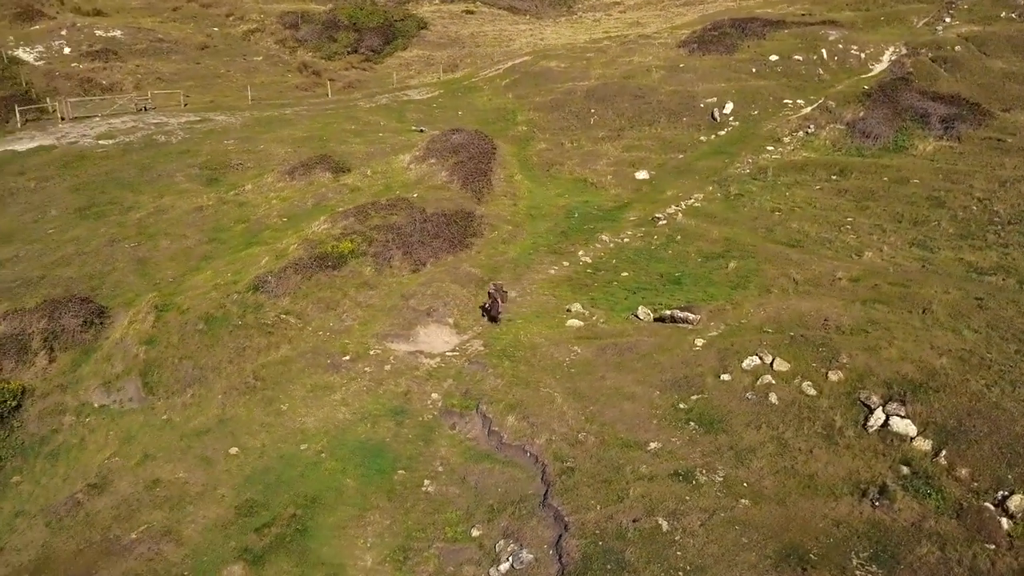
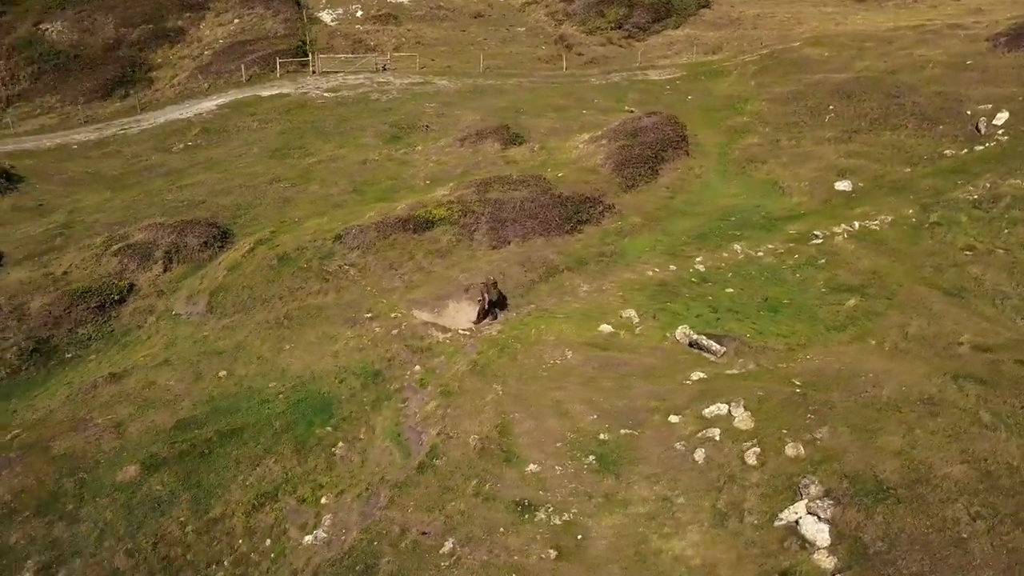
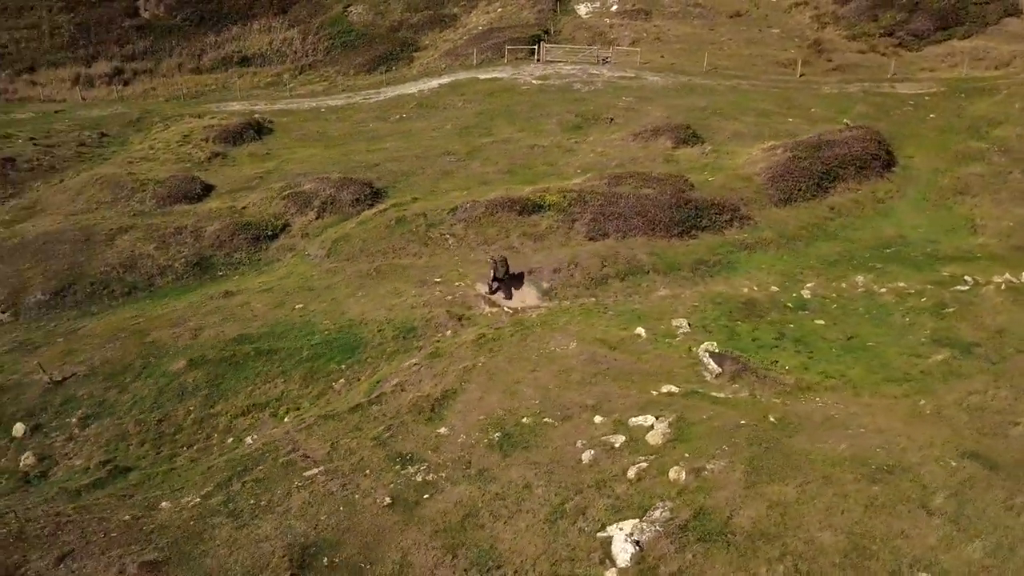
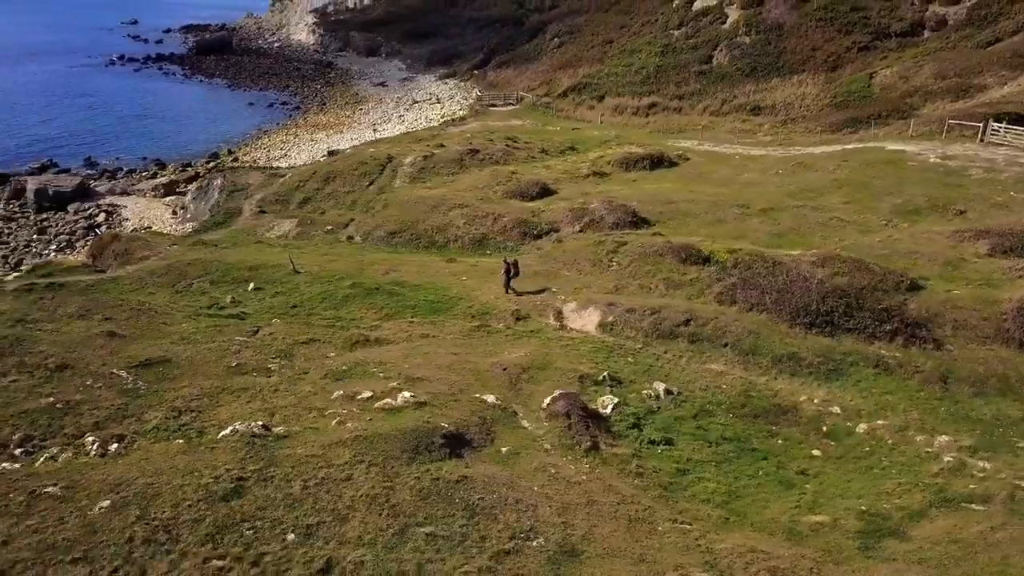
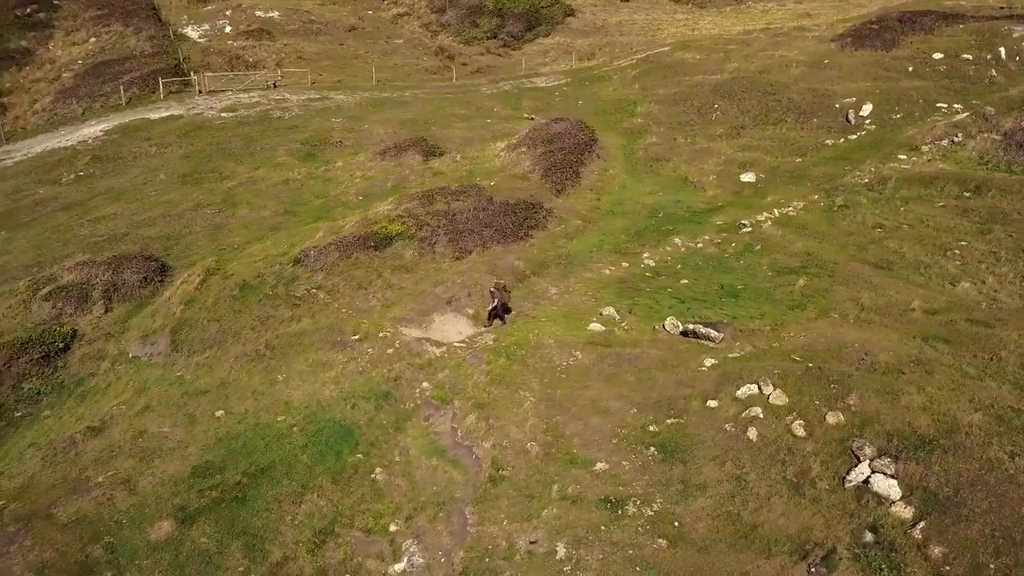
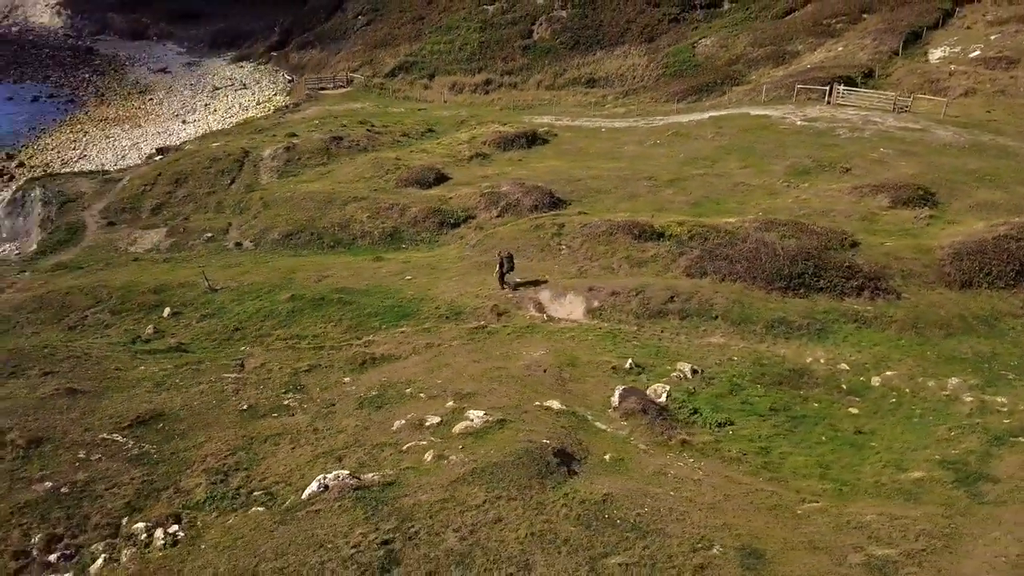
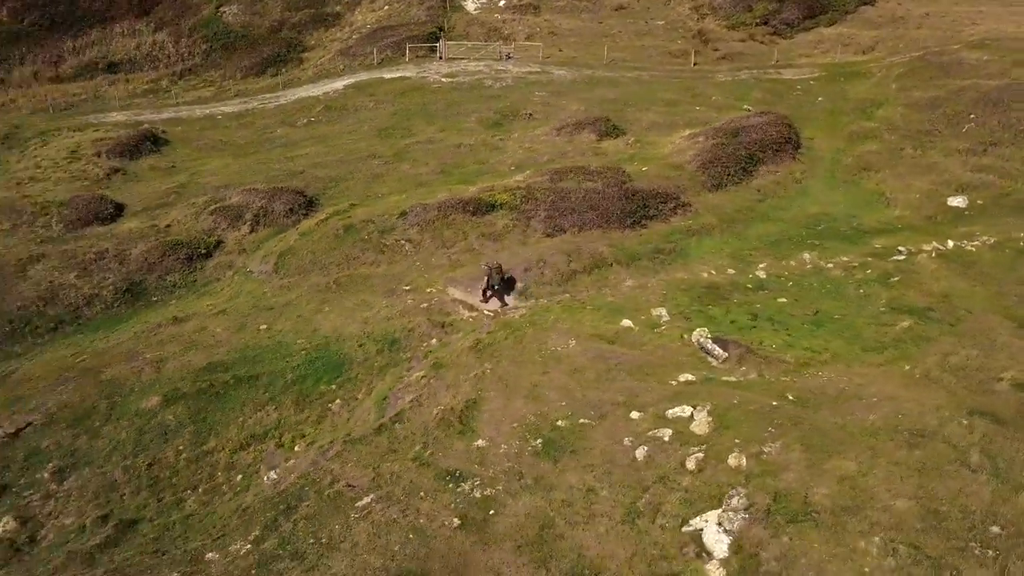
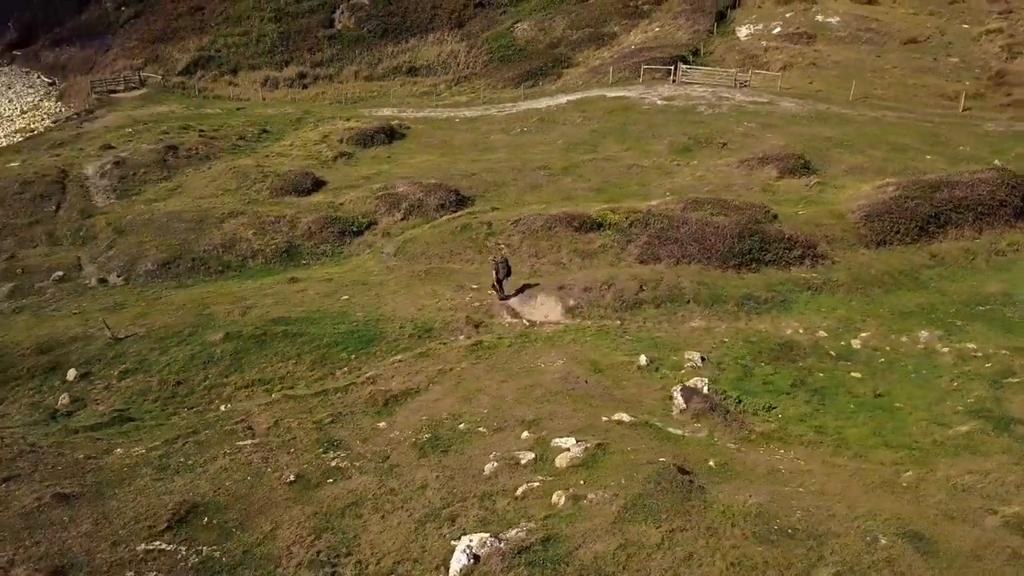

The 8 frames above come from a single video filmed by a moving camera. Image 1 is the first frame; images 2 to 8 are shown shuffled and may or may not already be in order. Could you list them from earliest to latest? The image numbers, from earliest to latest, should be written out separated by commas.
5, 2, 7, 3, 8, 6, 4
